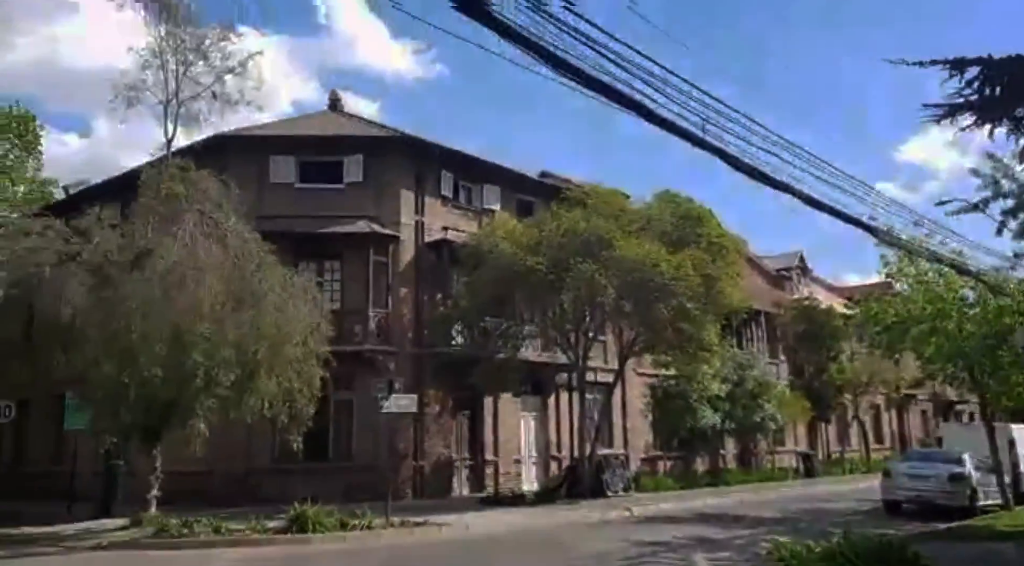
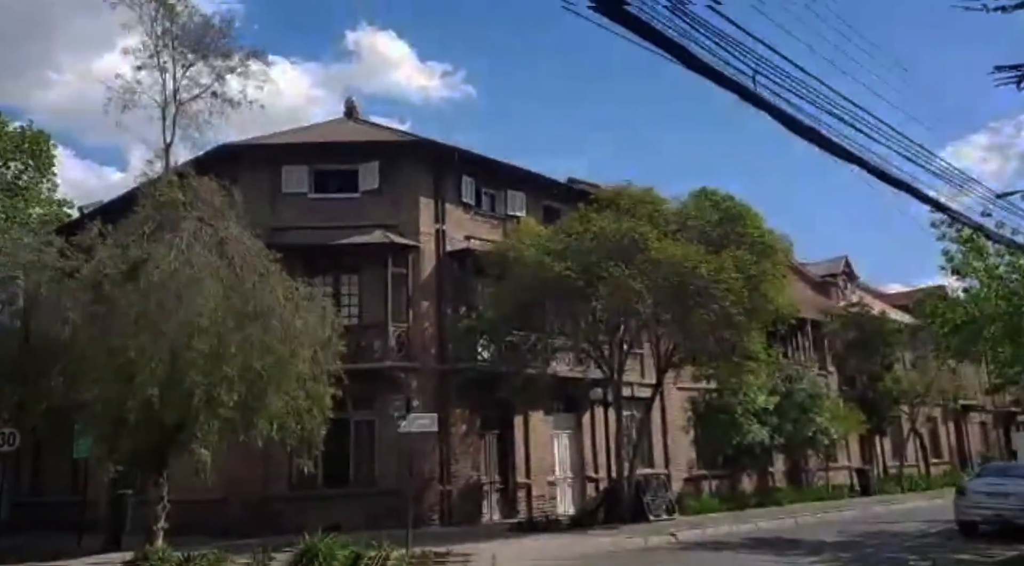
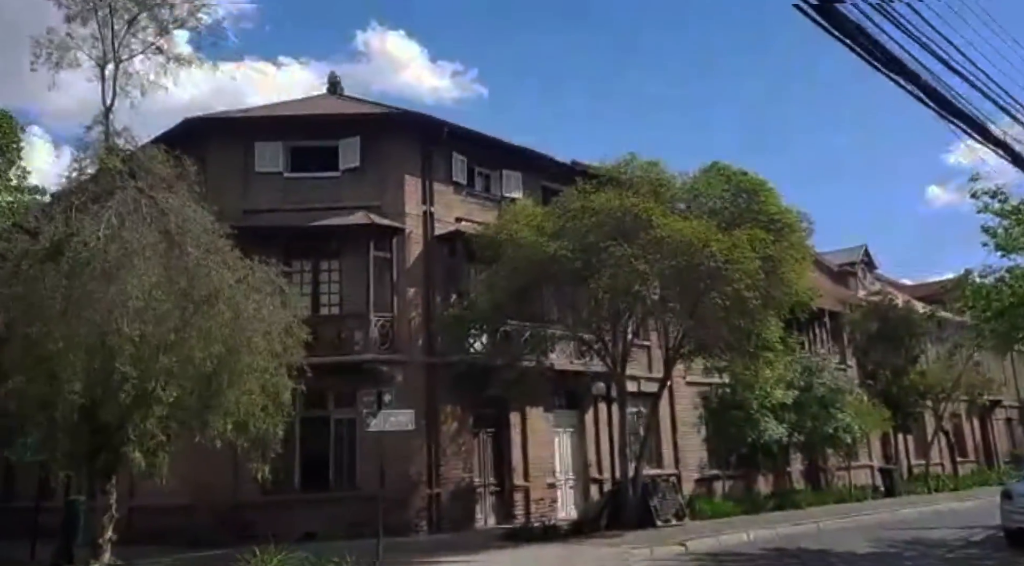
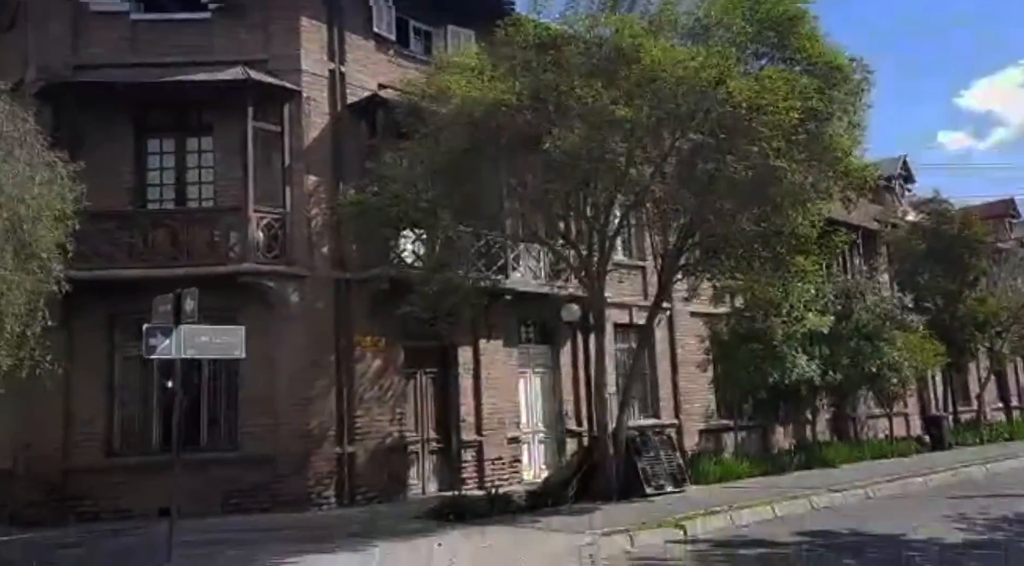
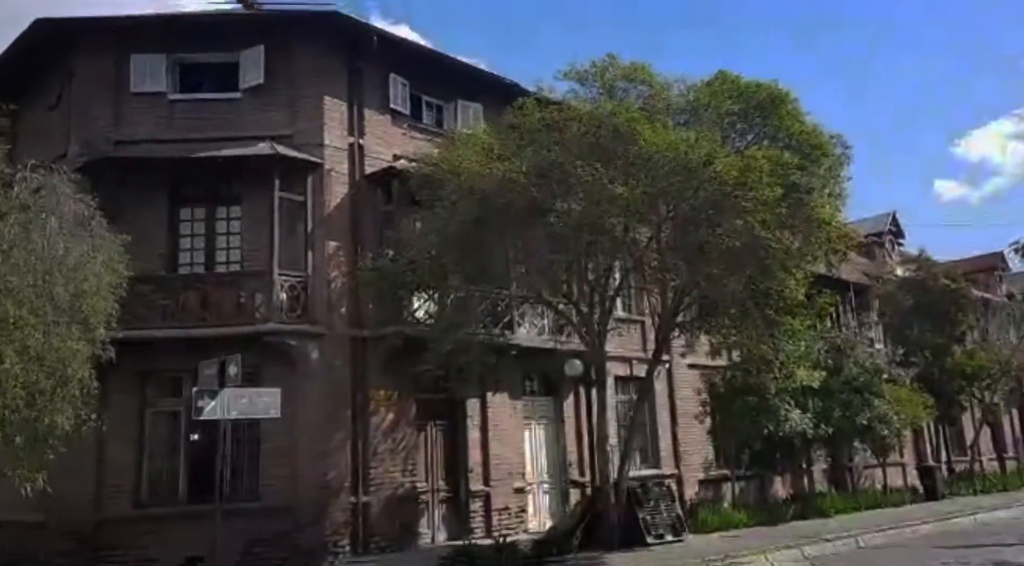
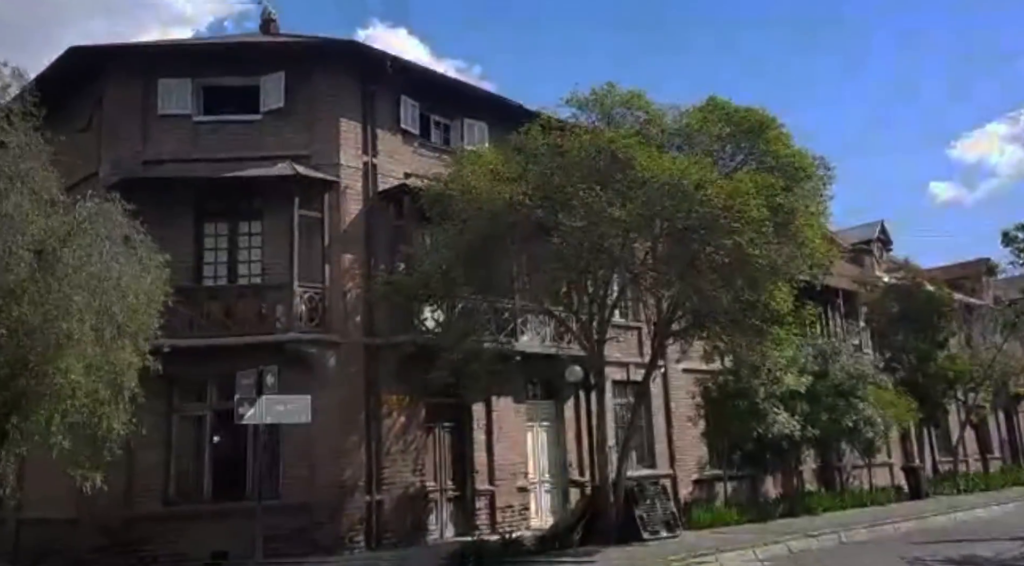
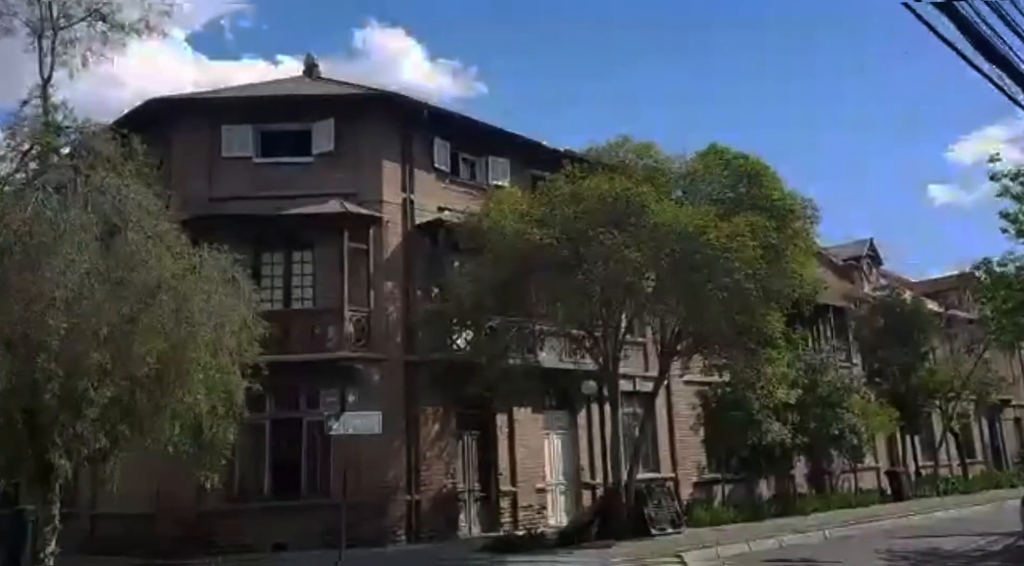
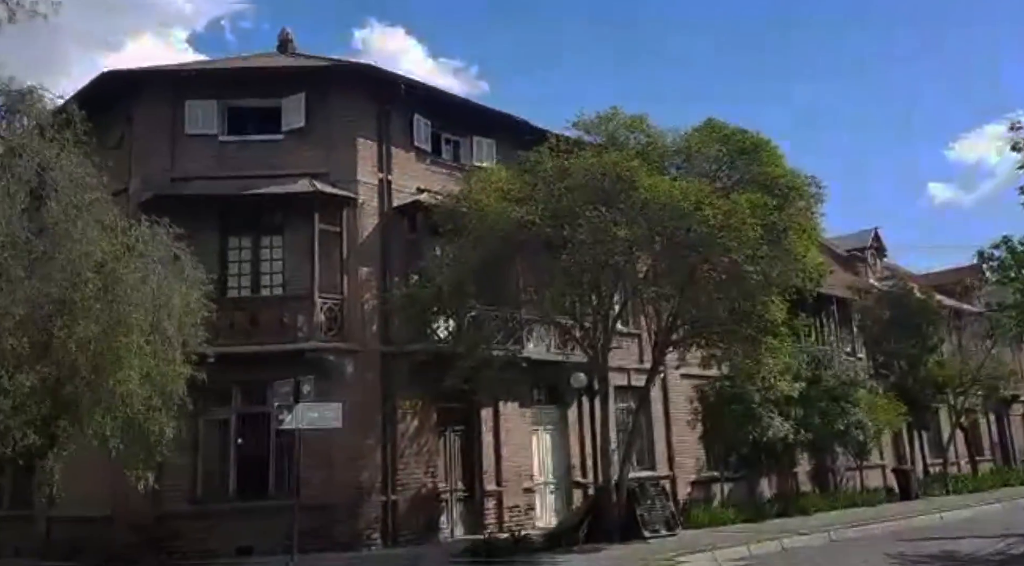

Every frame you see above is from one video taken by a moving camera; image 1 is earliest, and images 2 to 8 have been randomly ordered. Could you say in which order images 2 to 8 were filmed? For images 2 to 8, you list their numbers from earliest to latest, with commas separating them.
2, 3, 7, 8, 6, 5, 4
